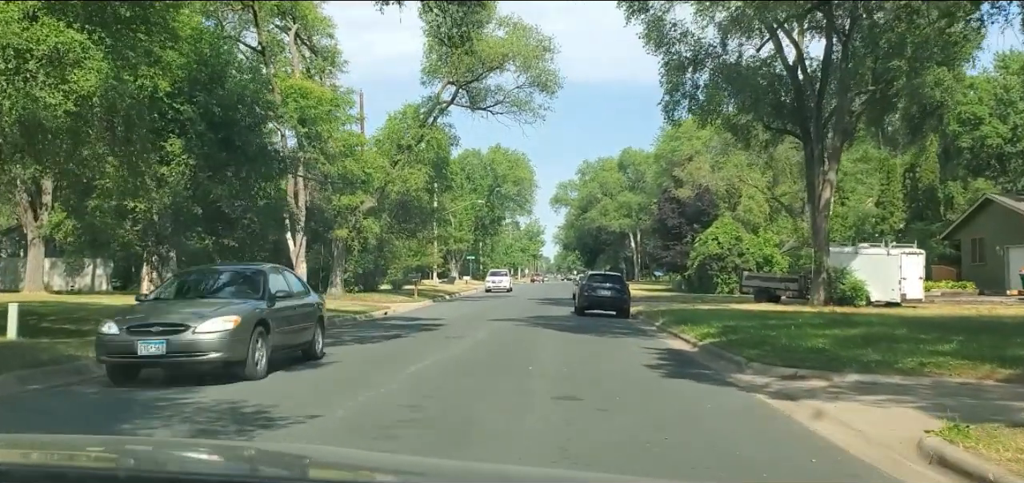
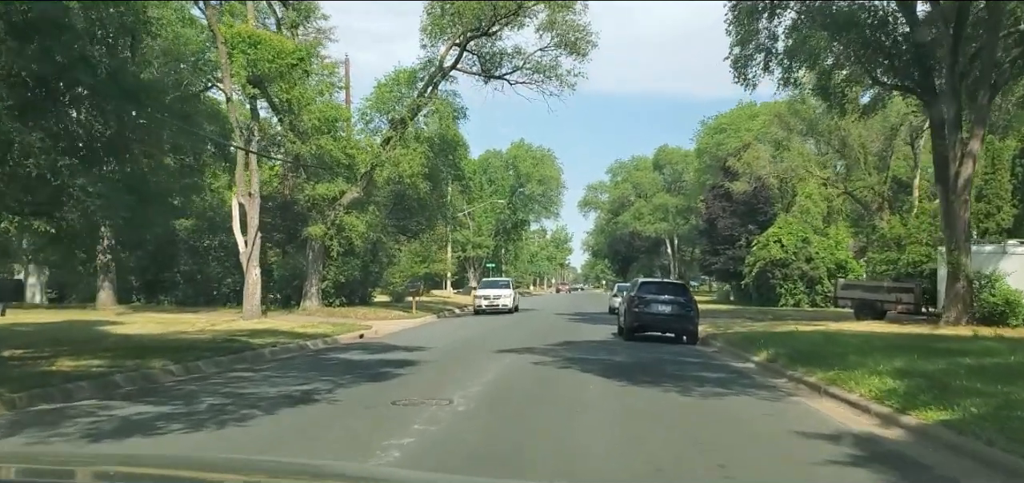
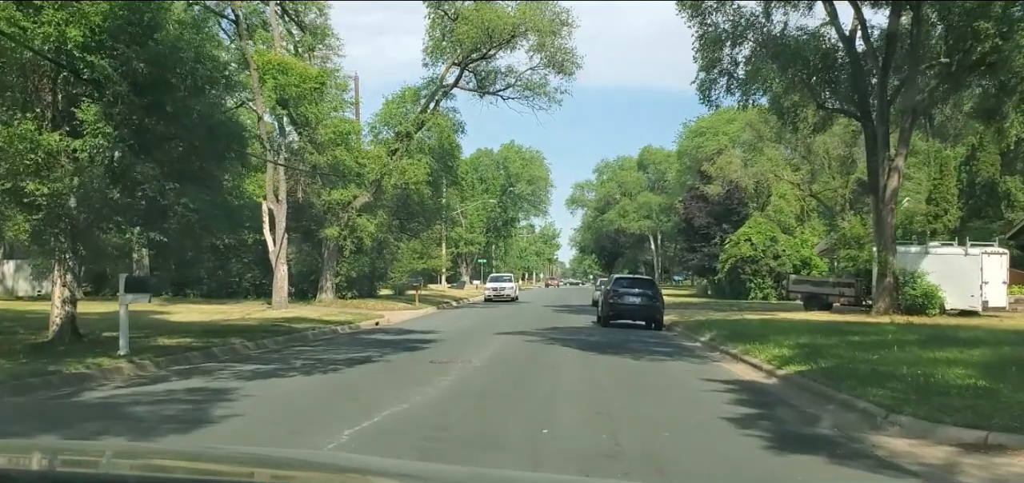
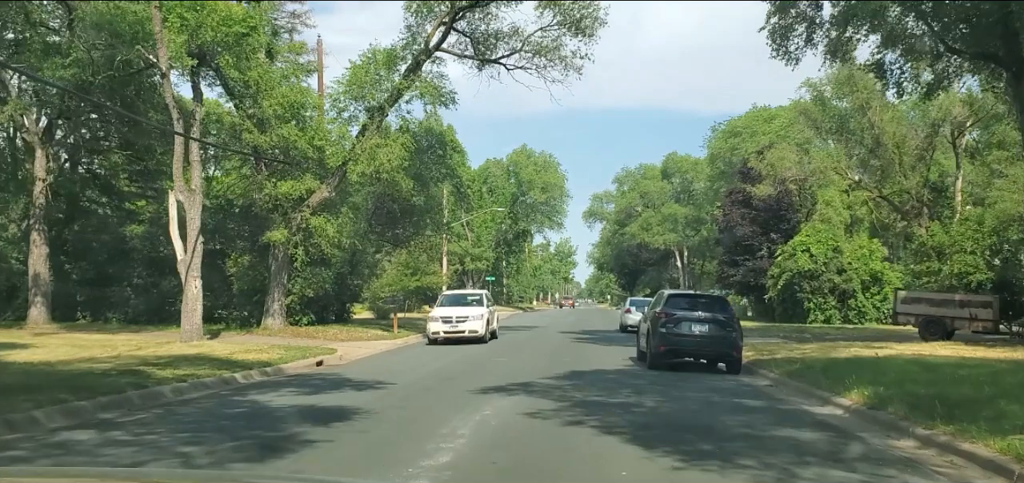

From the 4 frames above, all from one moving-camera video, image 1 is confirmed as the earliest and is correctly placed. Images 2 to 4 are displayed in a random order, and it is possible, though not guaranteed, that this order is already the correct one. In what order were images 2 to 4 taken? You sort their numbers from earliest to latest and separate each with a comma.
3, 2, 4
